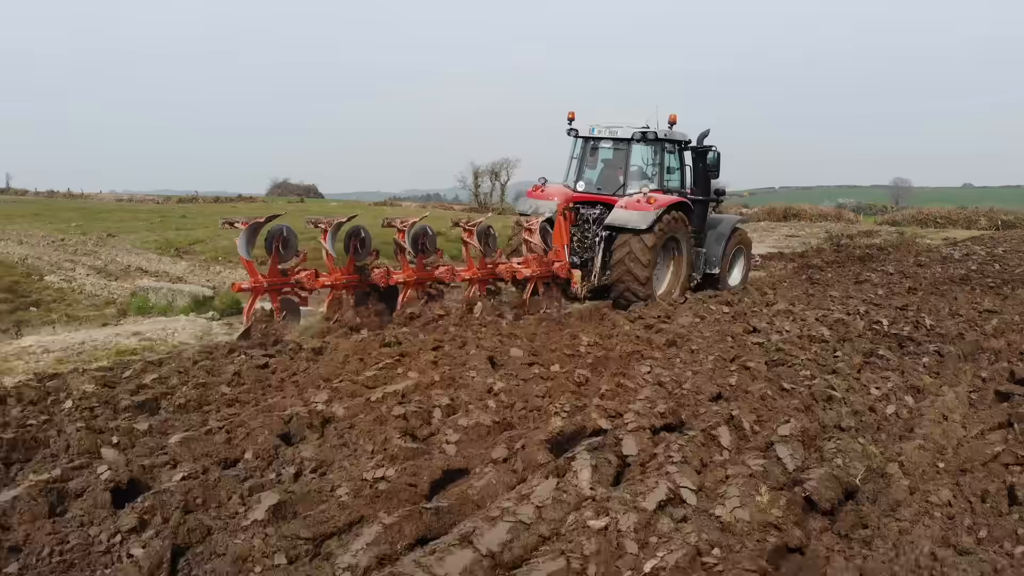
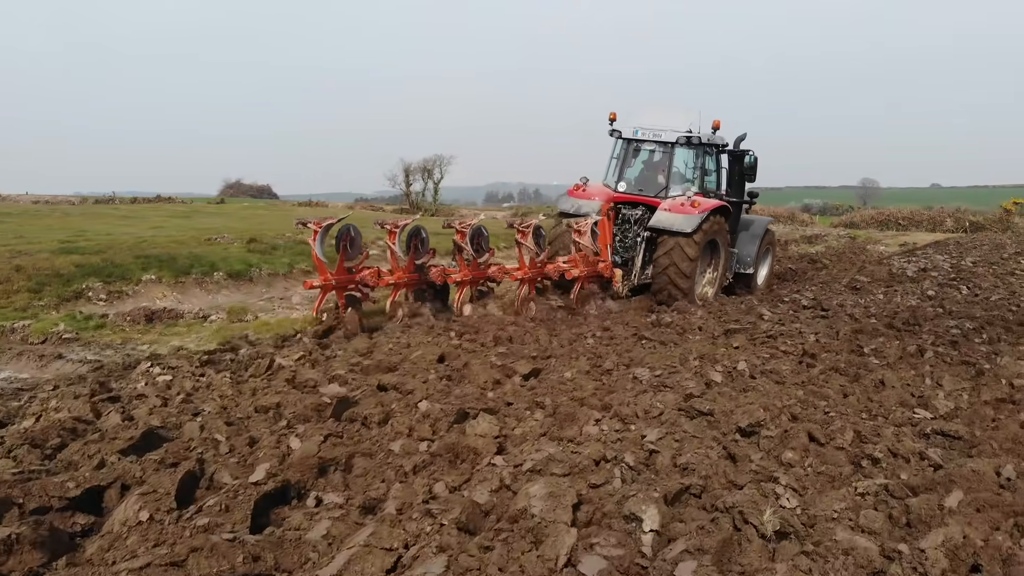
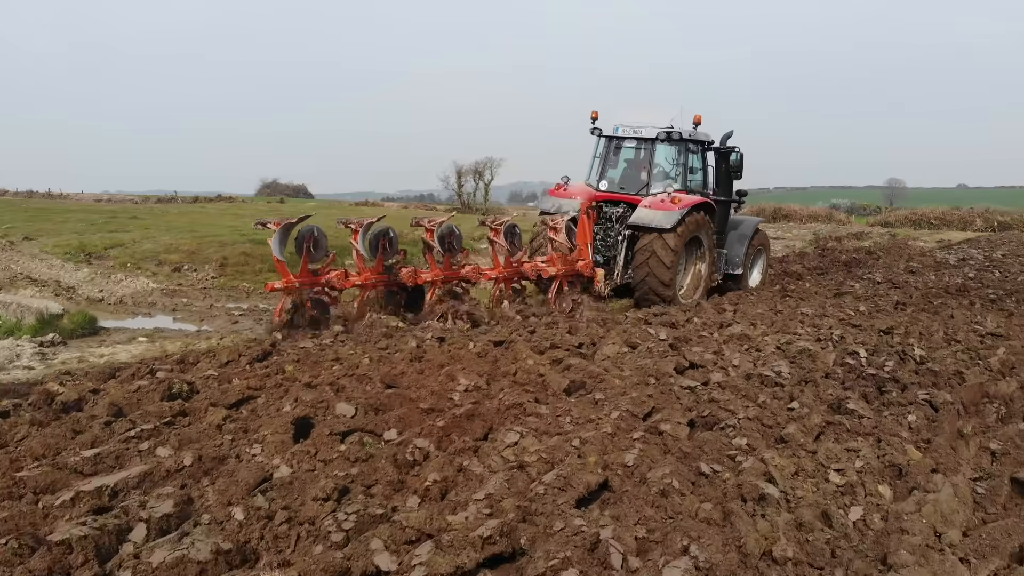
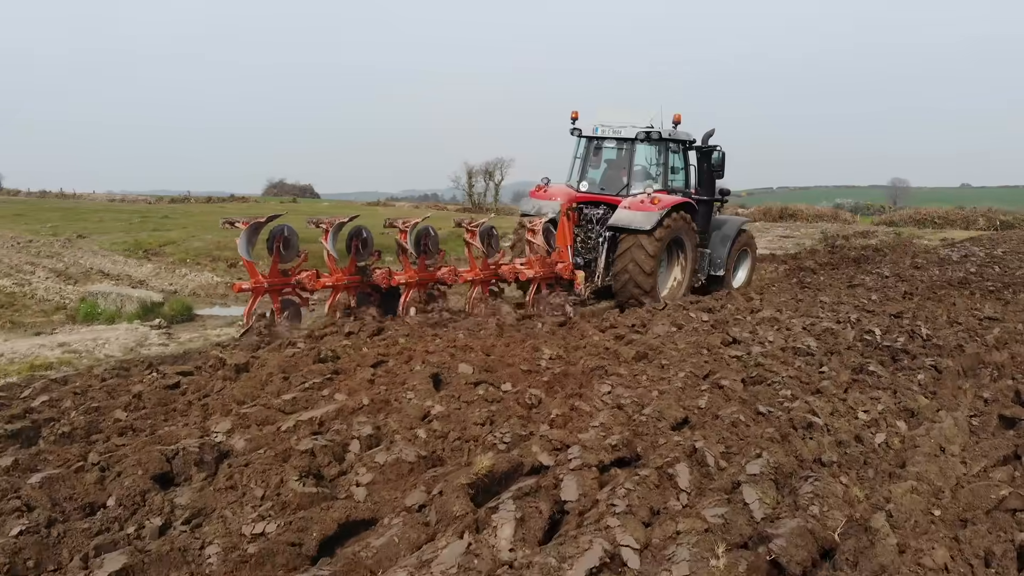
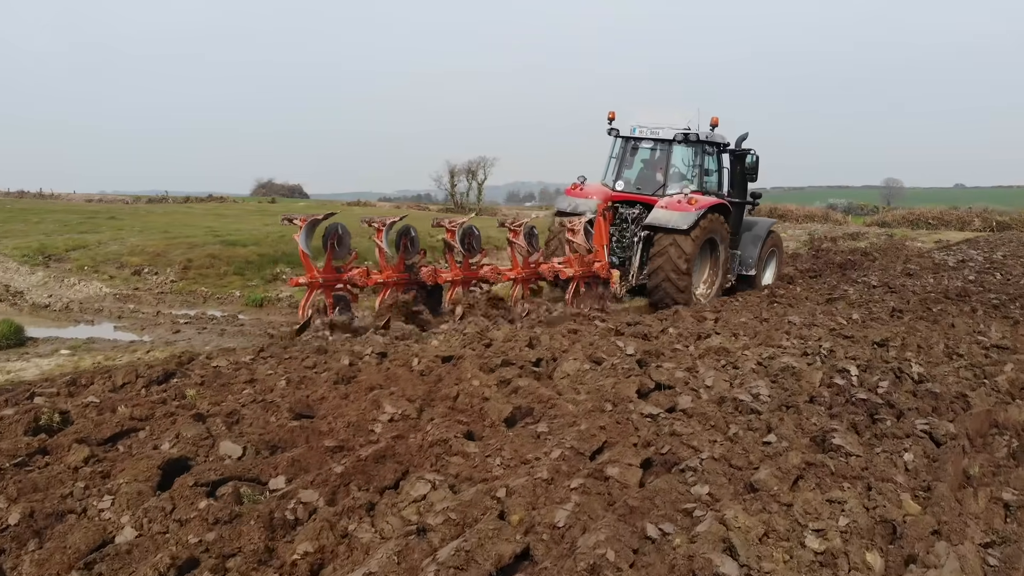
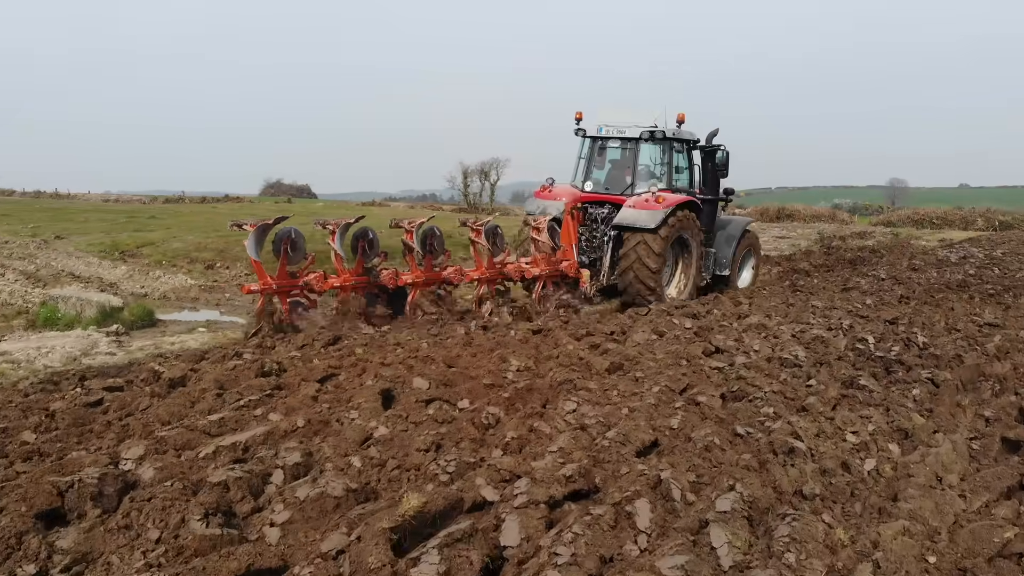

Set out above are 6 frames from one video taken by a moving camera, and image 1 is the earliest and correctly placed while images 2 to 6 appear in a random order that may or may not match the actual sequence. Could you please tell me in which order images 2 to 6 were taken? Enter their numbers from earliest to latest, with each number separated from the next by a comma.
4, 6, 3, 5, 2
